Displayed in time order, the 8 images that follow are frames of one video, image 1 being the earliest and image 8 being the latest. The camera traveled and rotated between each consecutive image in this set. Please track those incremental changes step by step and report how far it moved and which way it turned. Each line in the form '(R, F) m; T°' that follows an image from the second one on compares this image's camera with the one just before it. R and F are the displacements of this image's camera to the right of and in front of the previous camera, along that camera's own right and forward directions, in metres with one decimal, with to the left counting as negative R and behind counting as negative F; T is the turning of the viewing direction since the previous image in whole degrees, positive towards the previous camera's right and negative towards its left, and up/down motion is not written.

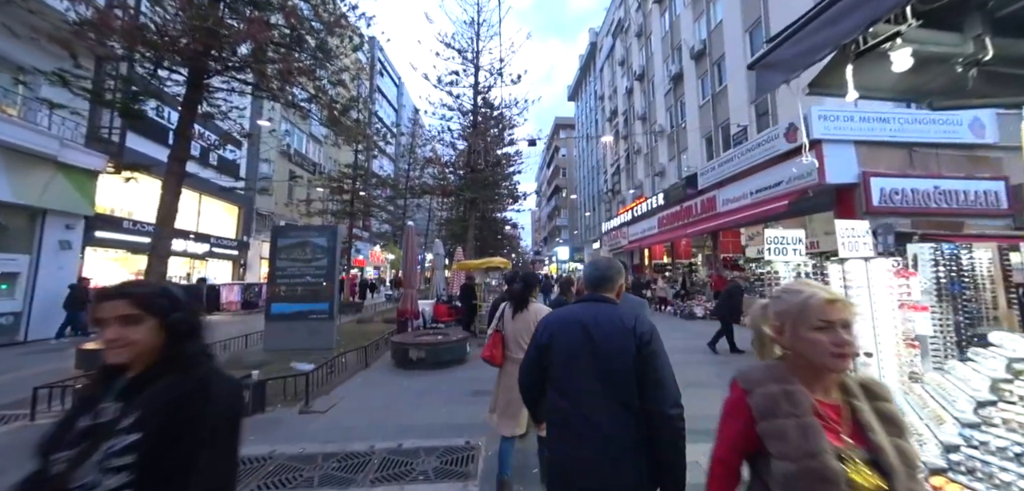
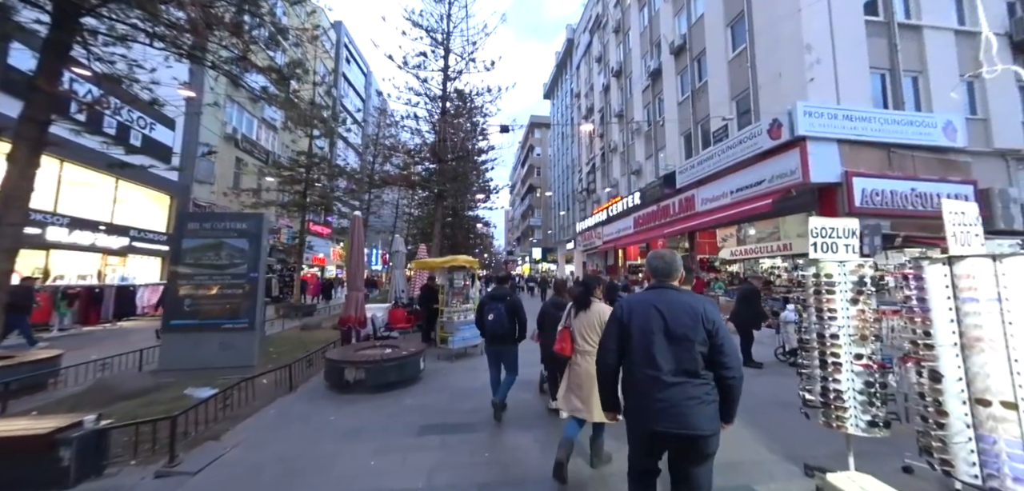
(+0.1, +1.1) m; +4°
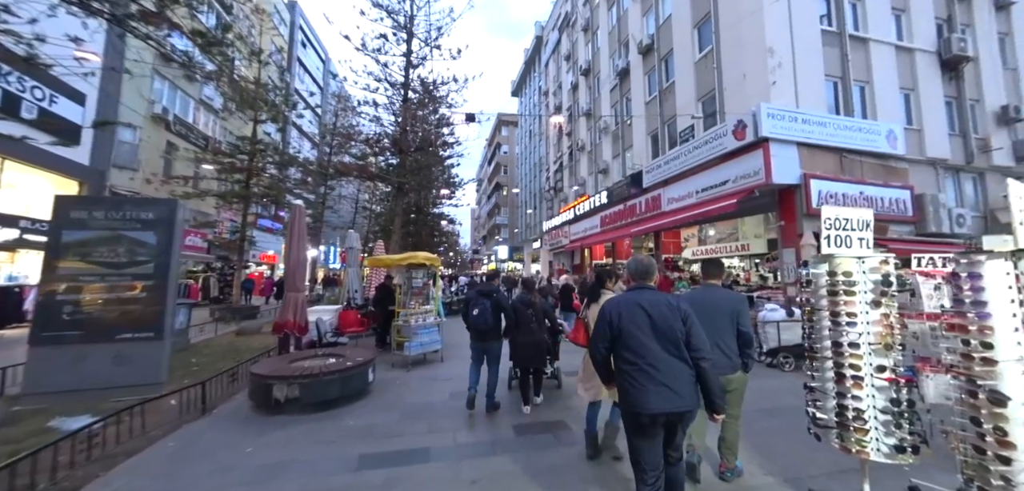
(0.0, +0.6) m; +5°
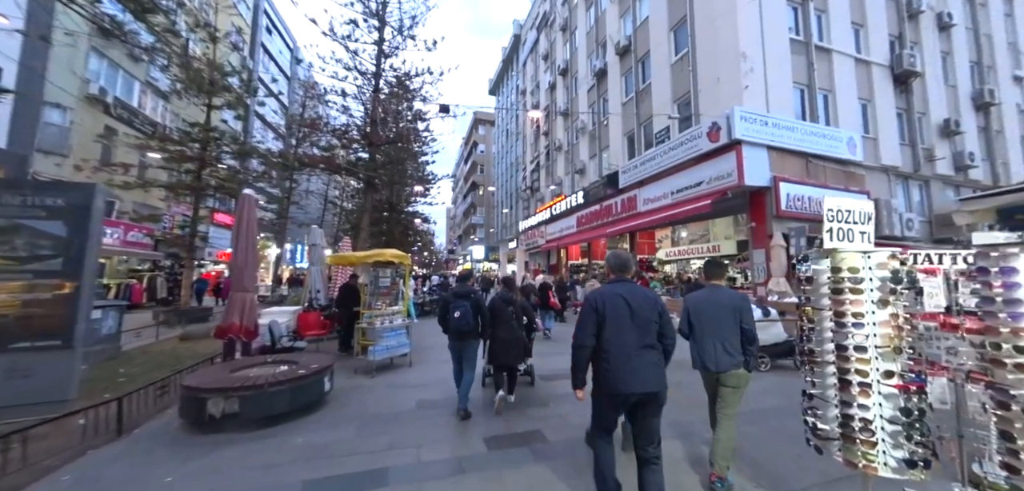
(0.0, +0.3) m; +4°
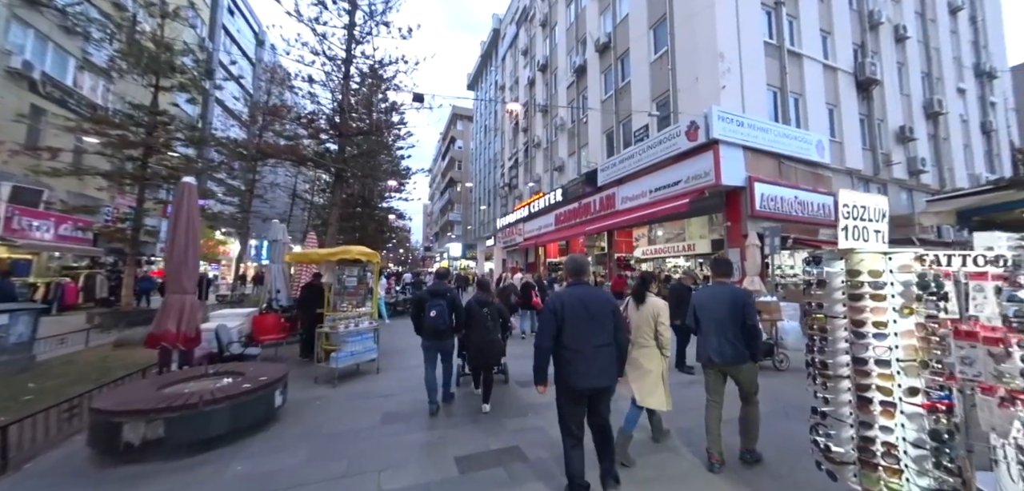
(0.0, +0.4) m; +3°
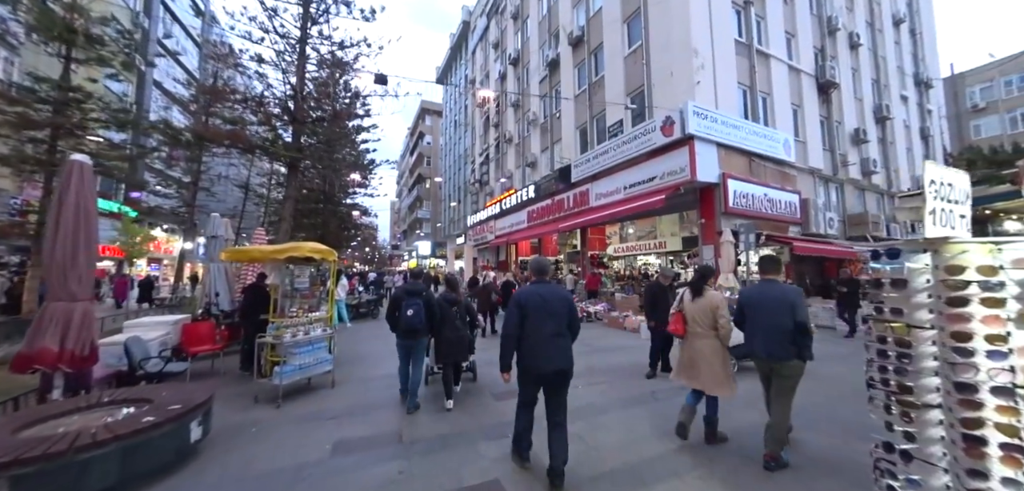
(-0.1, +0.6) m; +5°
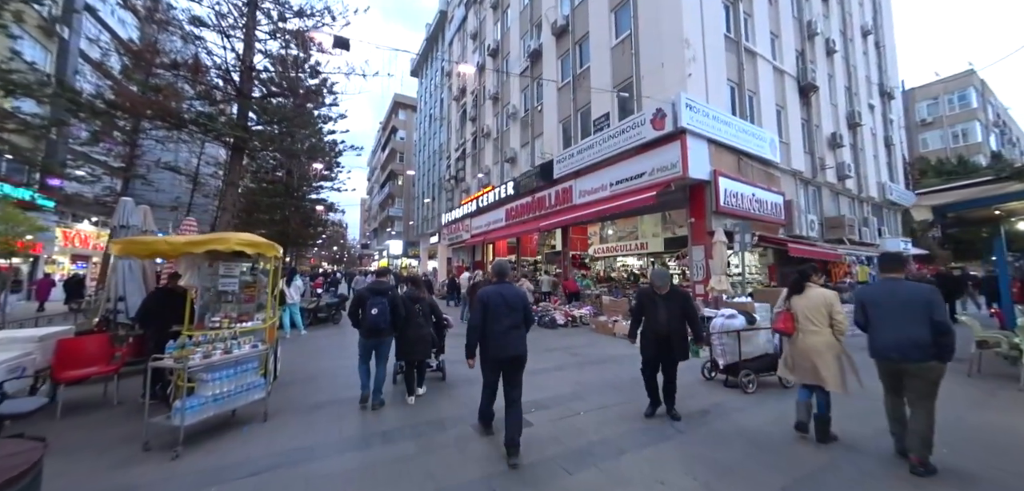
(-0.2, +1.1) m; +4°
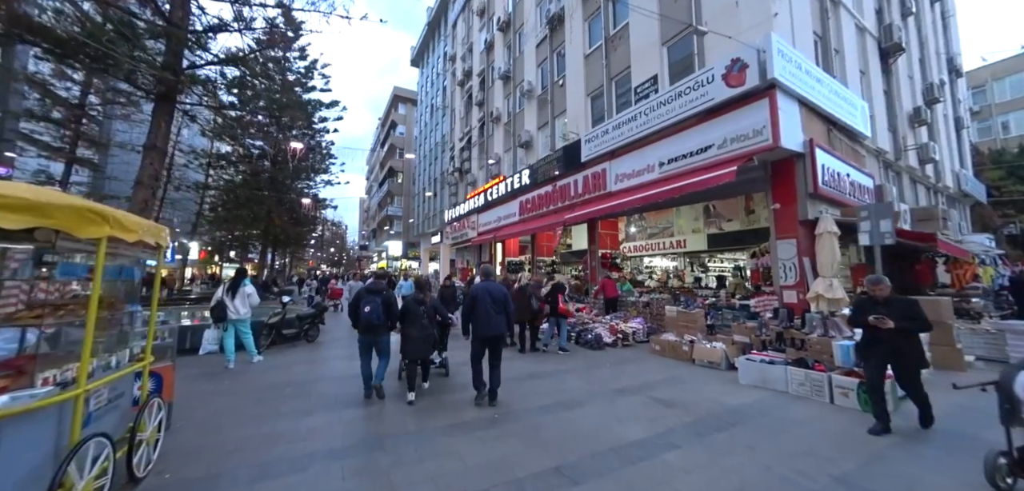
(-0.7, +2.9) m; 0°
